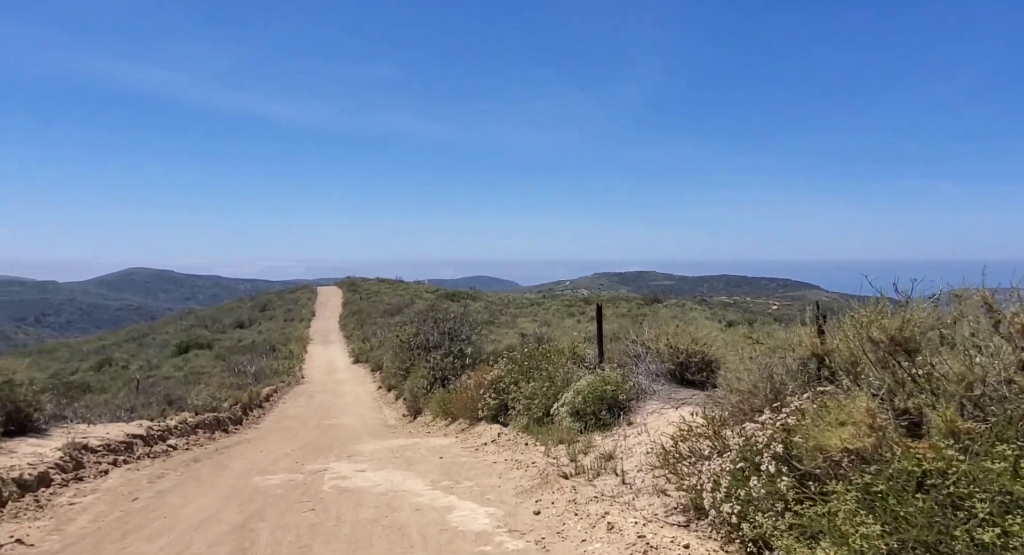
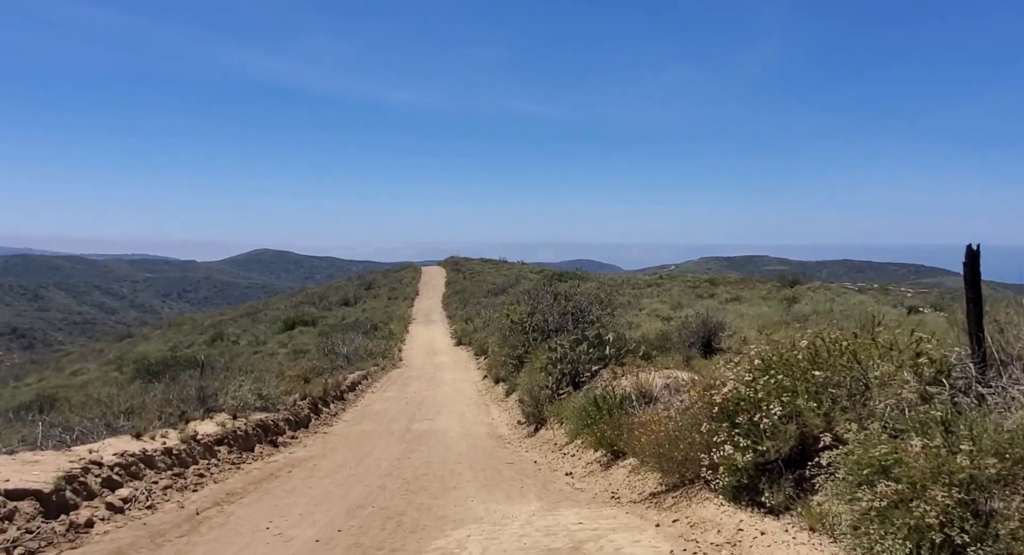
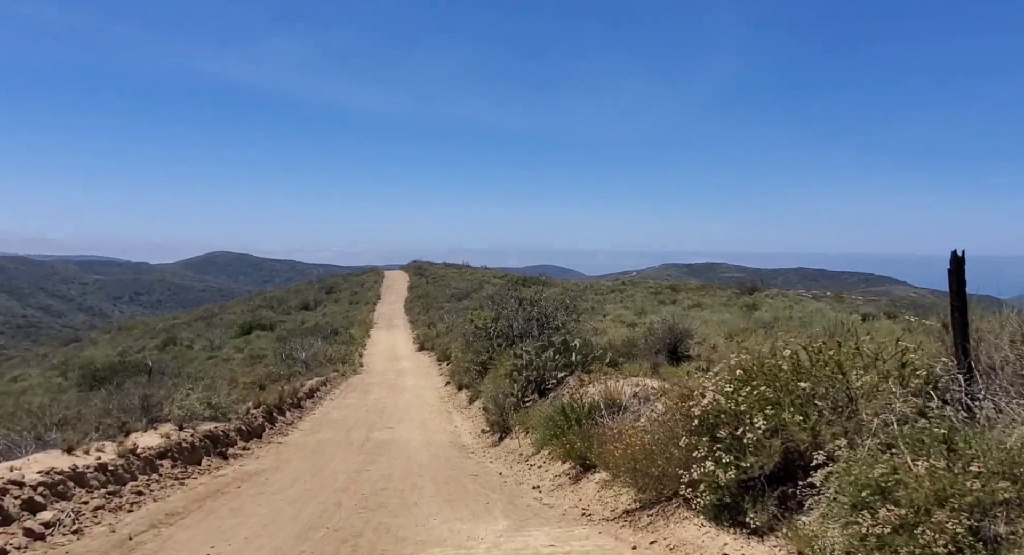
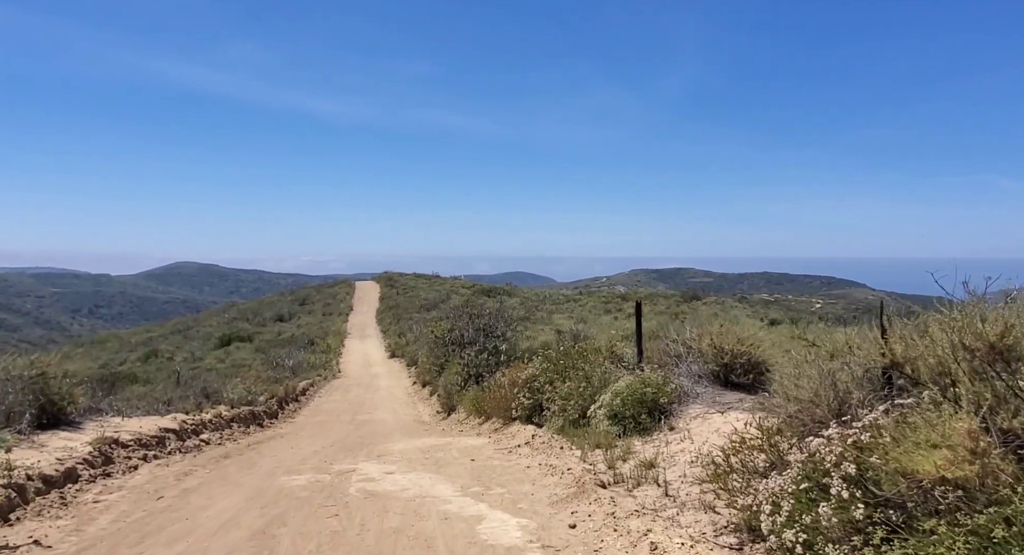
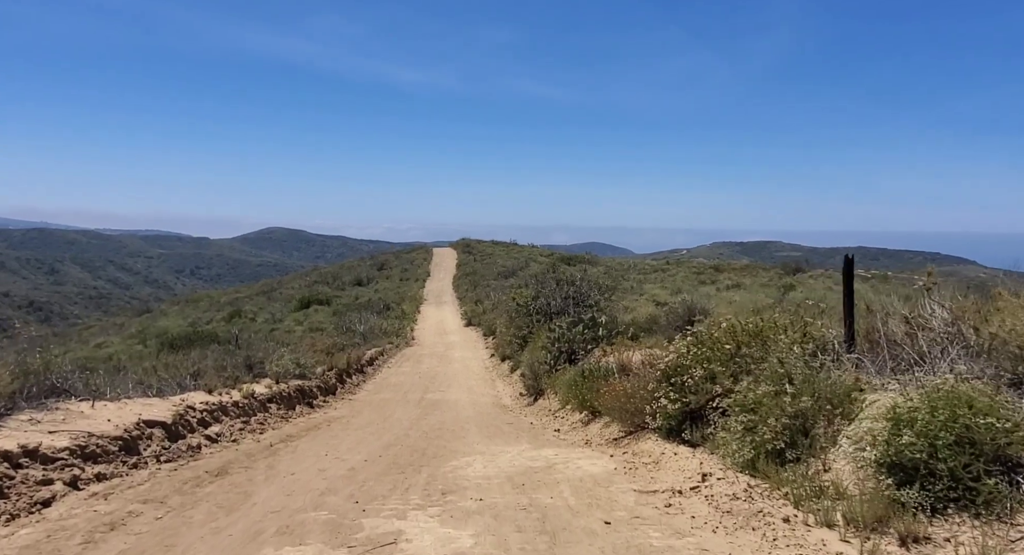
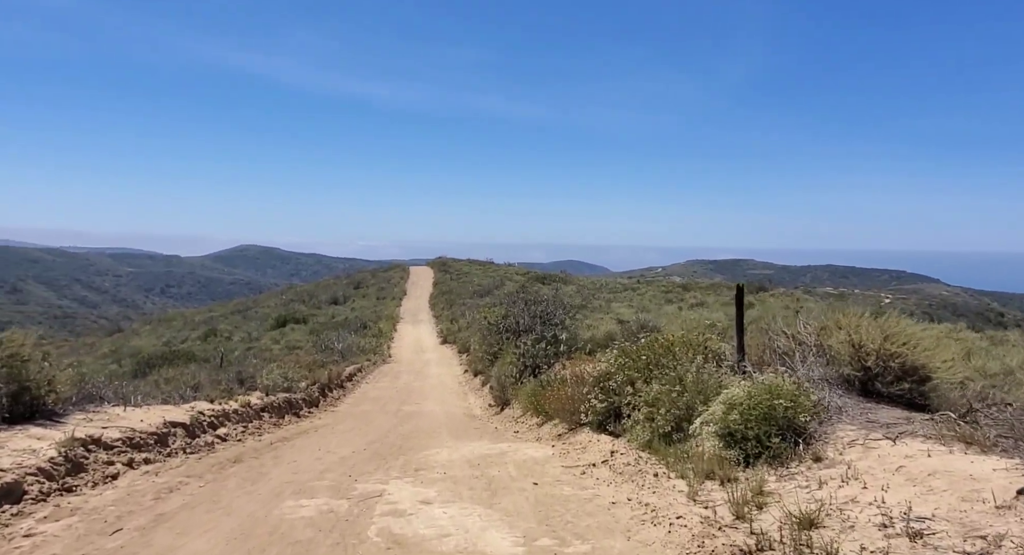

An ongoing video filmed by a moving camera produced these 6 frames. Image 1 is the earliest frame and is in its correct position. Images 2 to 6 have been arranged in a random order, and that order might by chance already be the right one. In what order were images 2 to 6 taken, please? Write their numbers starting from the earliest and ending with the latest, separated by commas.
4, 6, 5, 2, 3
